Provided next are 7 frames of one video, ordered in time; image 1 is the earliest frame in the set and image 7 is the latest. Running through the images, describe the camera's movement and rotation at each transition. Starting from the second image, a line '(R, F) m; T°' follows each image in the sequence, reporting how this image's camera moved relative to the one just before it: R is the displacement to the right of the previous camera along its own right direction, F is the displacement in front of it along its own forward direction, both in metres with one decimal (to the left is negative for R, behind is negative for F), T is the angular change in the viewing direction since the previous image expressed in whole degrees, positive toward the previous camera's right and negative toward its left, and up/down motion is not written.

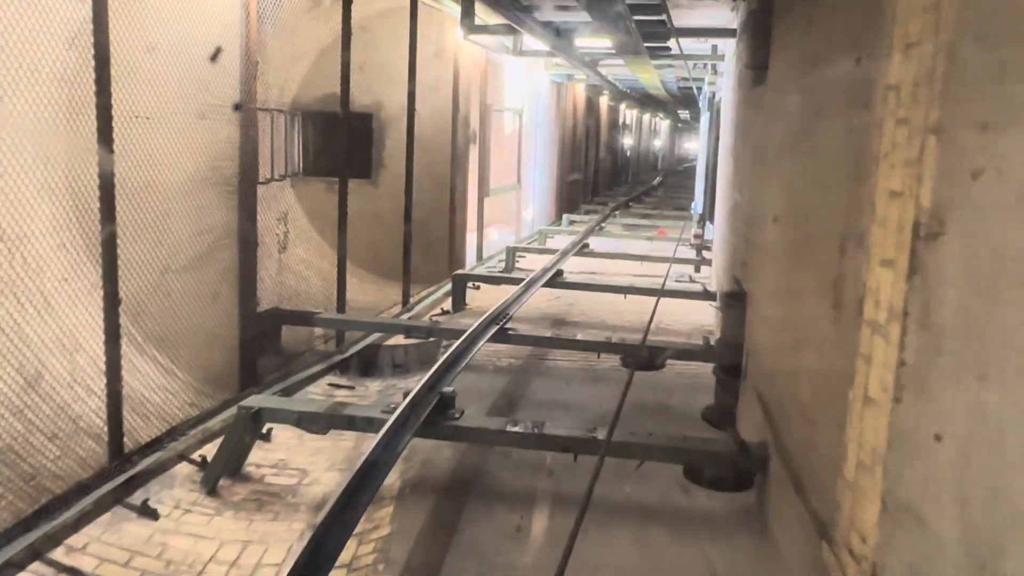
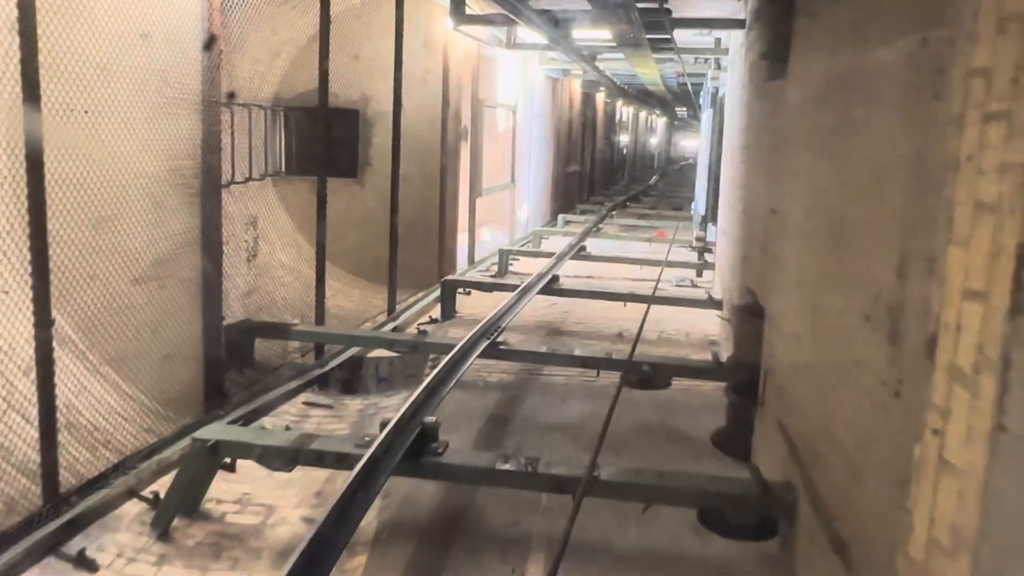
(0.0, +0.3) m; 0°
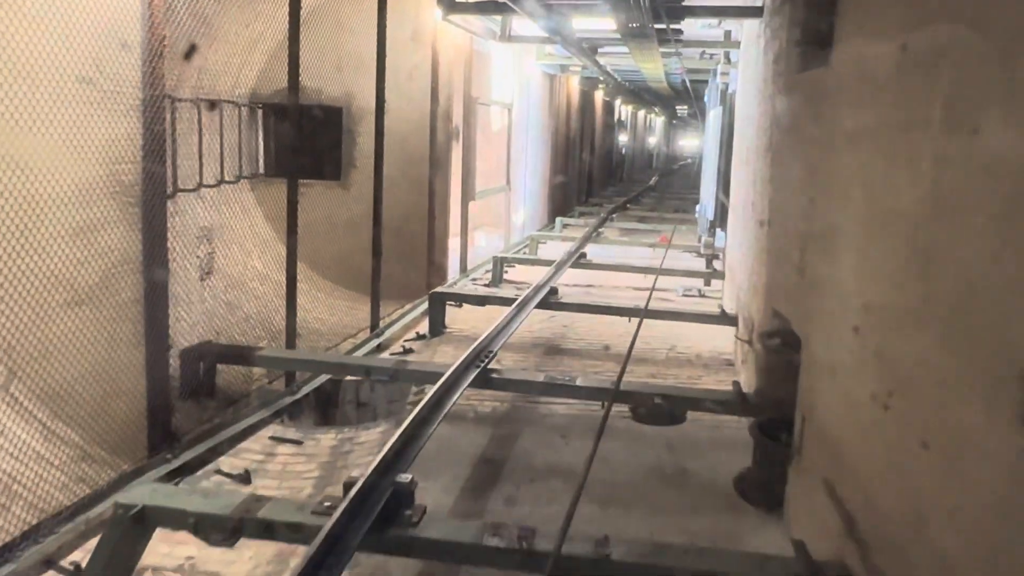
(0.0, +0.4) m; 0°
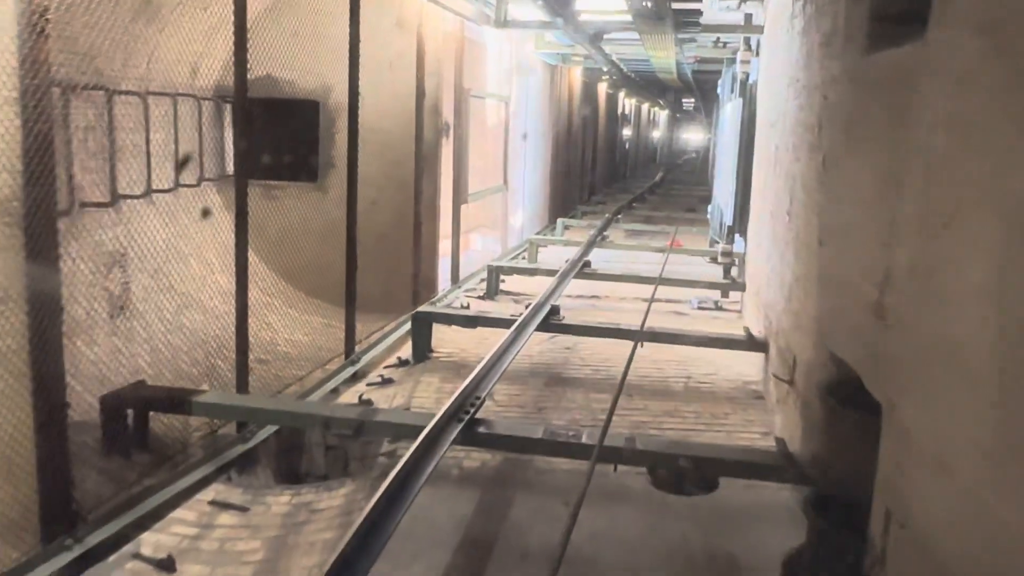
(0.0, +0.6) m; 0°
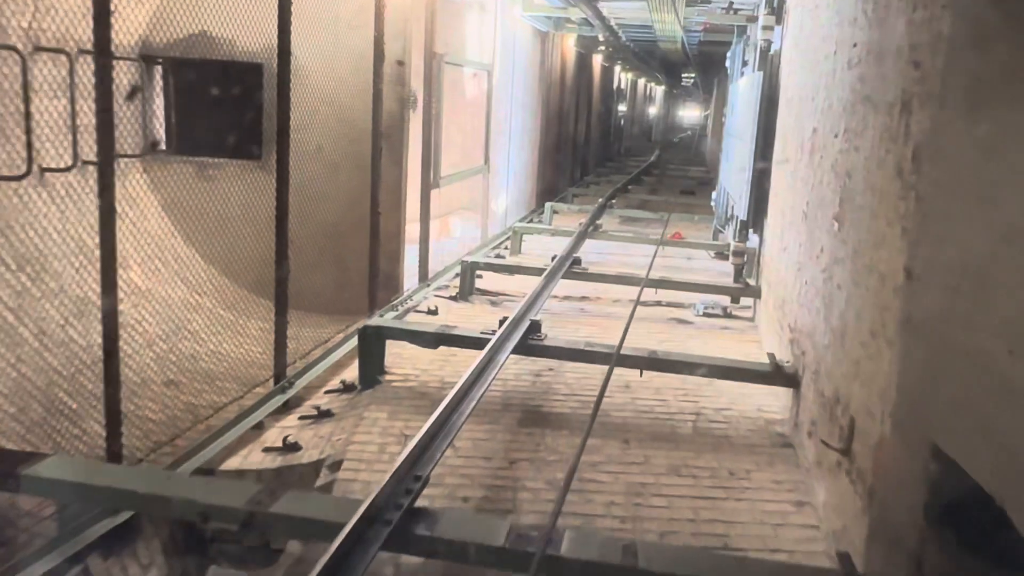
(+0.1, +0.8) m; +1°
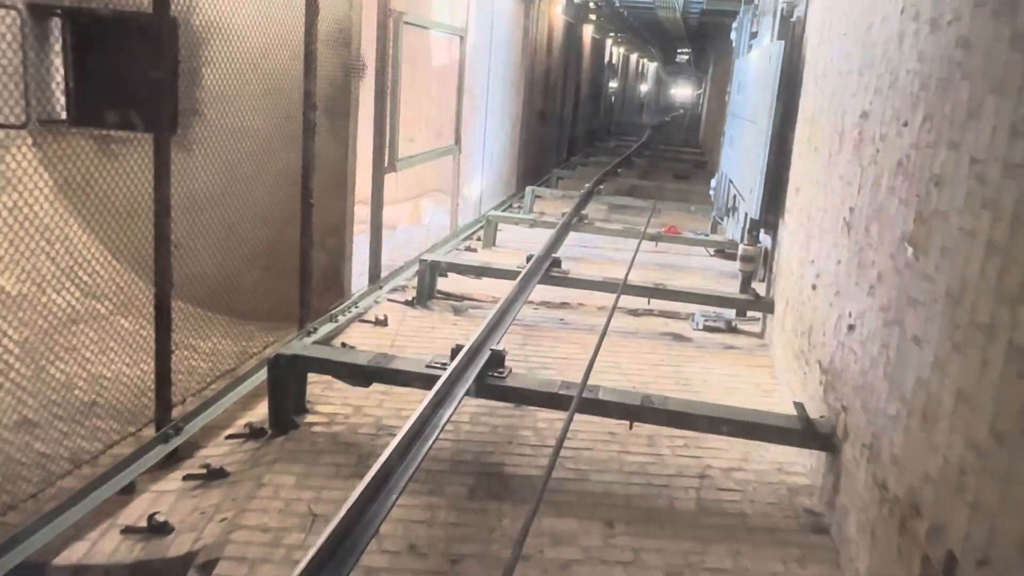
(+0.1, +0.7) m; +1°
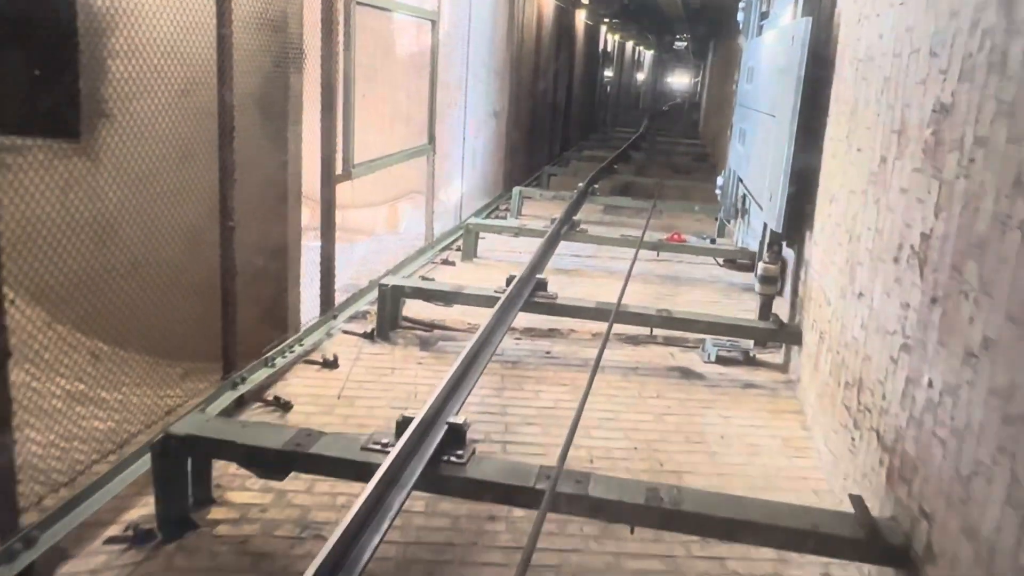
(+0.1, +0.6) m; 0°
